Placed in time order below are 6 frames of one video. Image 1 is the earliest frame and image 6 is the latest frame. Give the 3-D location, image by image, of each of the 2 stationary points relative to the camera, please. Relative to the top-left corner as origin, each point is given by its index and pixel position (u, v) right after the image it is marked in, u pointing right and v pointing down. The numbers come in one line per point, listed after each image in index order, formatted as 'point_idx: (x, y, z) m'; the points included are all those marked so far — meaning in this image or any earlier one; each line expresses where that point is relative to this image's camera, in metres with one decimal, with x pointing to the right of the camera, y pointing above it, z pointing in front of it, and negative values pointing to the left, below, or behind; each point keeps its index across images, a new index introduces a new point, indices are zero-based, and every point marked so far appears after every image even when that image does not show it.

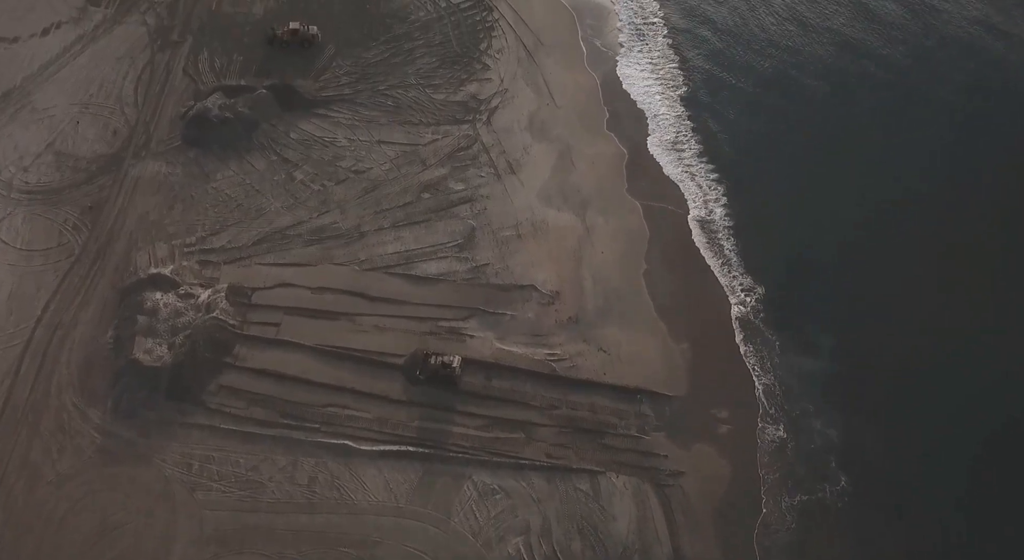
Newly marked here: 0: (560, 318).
0: (+1.0, -0.8, +17.1) m
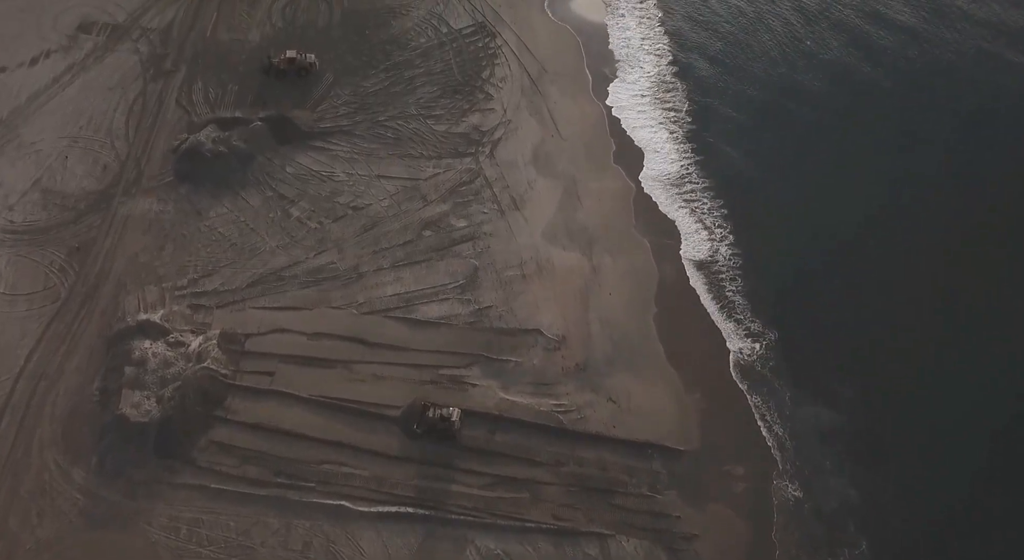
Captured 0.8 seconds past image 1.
0: (+1.1, -1.6, +16.4) m
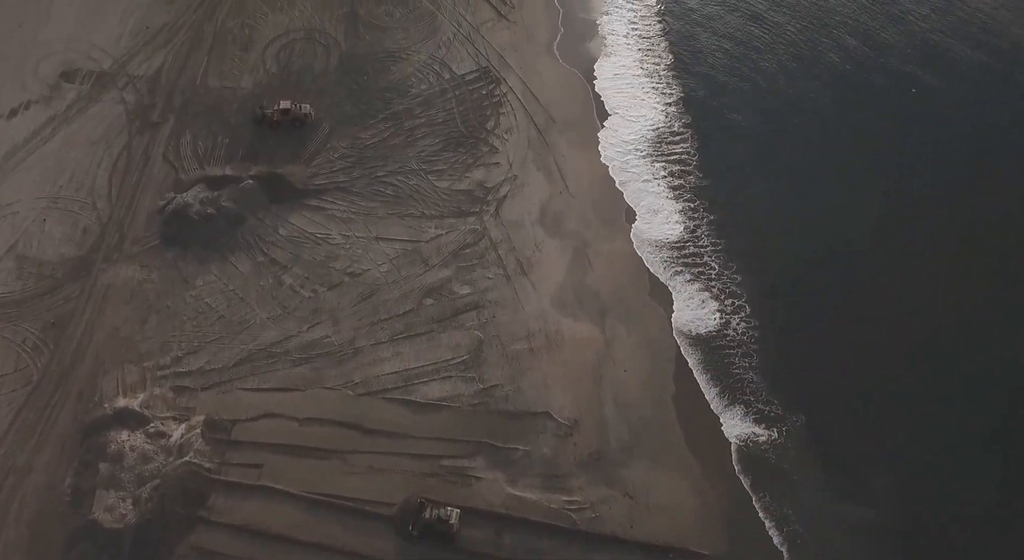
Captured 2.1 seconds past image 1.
0: (+1.2, -3.1, +15.2) m
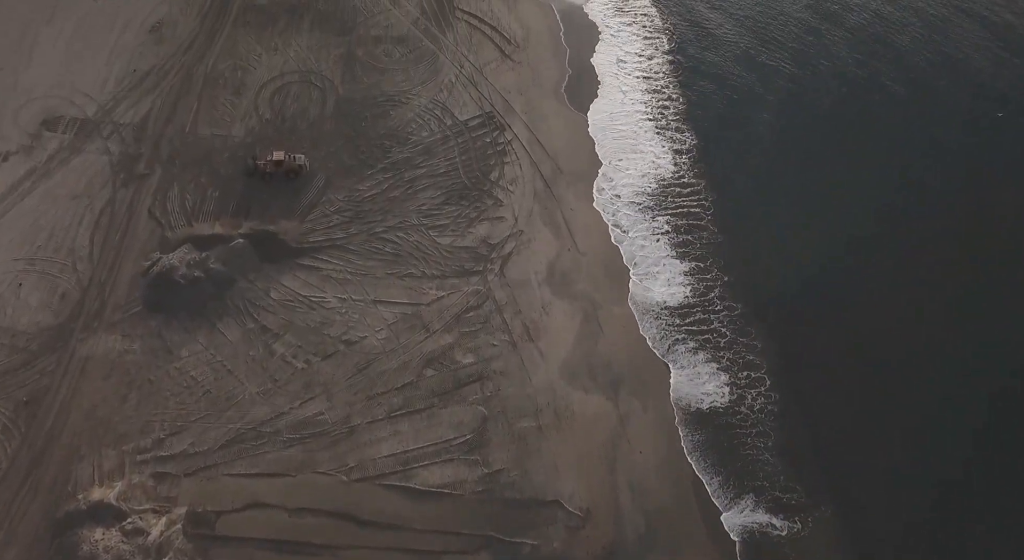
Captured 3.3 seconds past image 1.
0: (+1.3, -4.4, +14.0) m
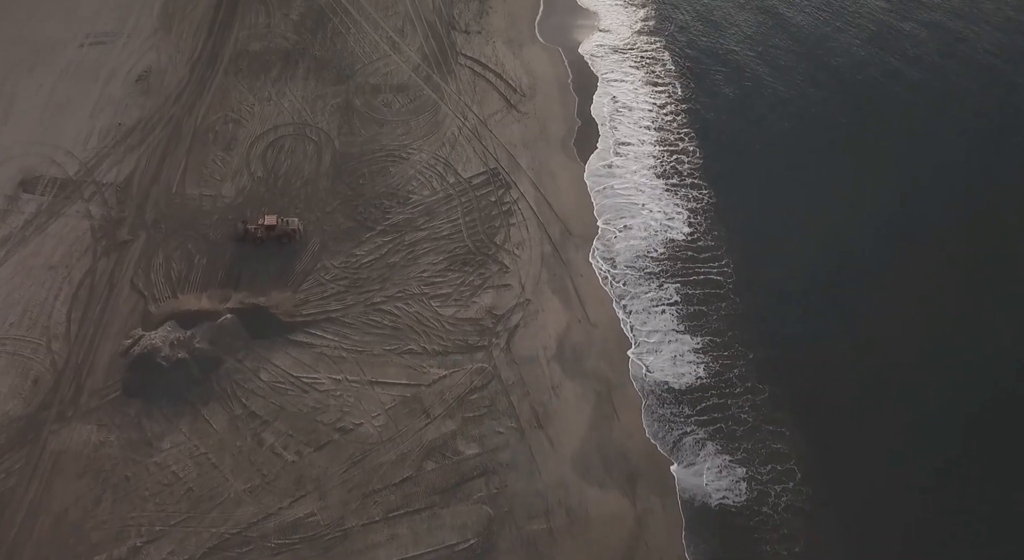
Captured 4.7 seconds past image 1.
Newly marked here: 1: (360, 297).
0: (+1.4, -5.8, +12.8) m
1: (-3.1, -0.4, +17.7) m
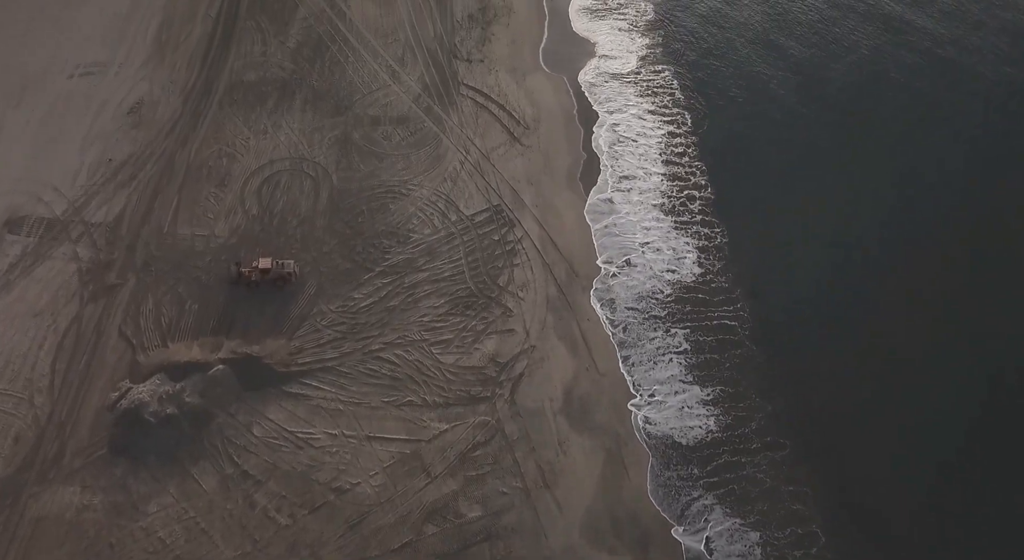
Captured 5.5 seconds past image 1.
0: (+1.5, -6.7, +12.0) m
1: (-3.0, -1.3, +17.0) m
